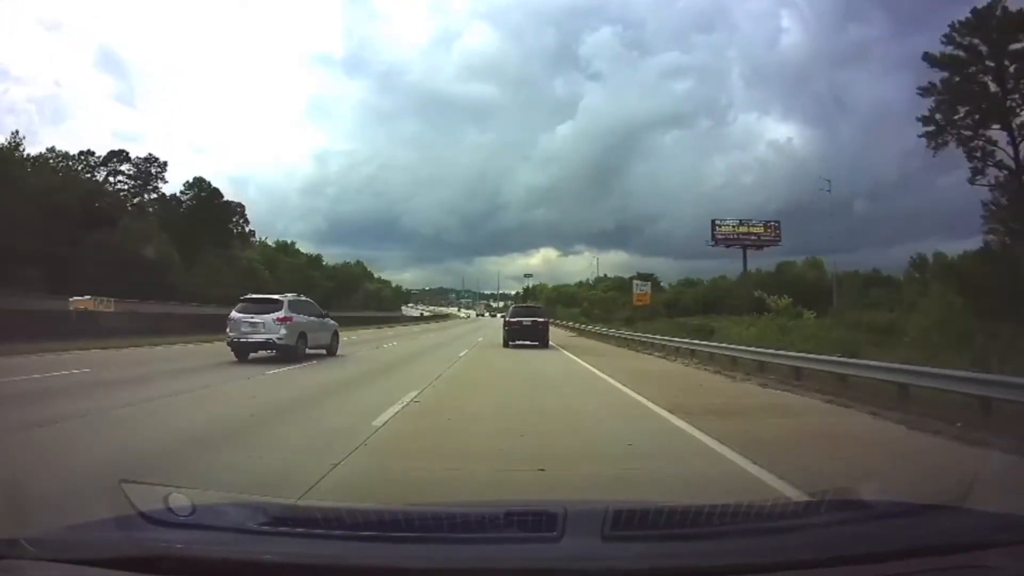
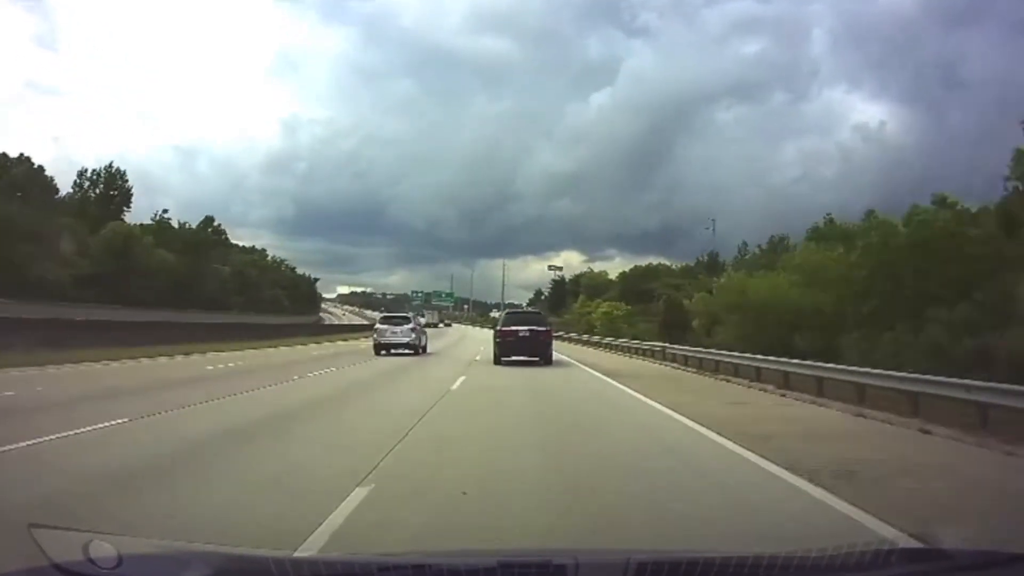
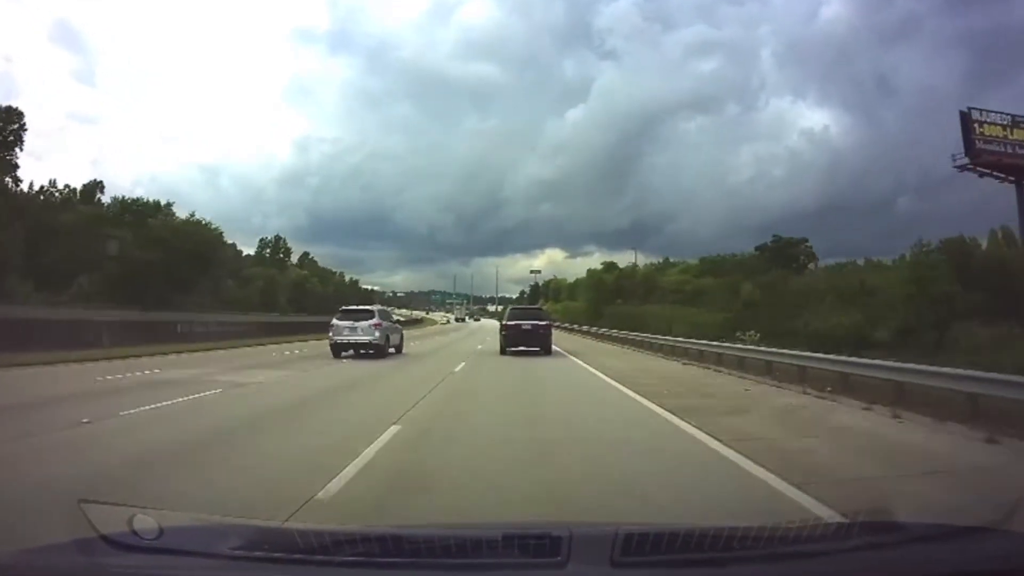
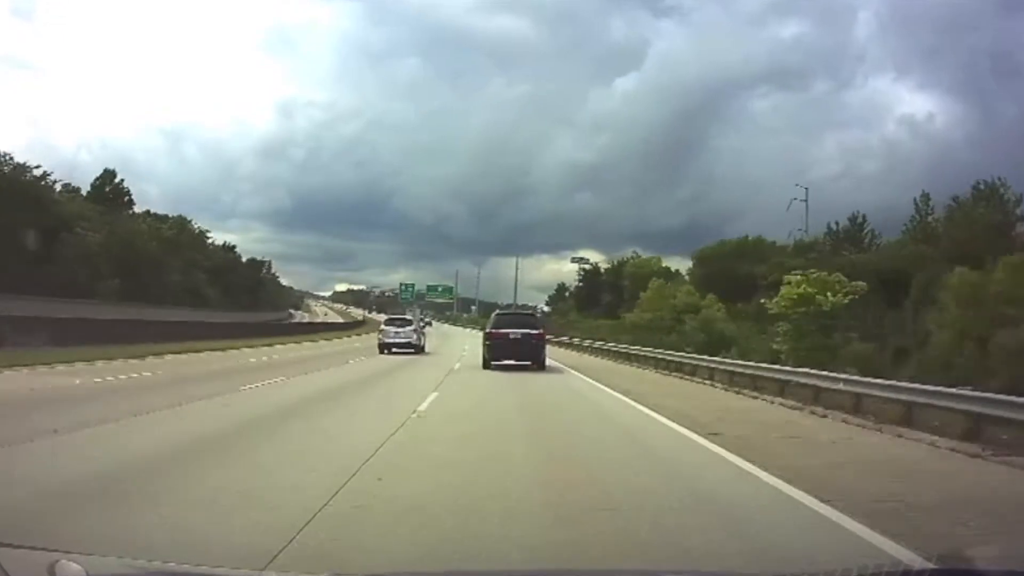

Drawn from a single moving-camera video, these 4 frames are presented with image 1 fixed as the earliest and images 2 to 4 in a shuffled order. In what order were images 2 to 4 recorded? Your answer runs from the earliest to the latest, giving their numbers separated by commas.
3, 2, 4
